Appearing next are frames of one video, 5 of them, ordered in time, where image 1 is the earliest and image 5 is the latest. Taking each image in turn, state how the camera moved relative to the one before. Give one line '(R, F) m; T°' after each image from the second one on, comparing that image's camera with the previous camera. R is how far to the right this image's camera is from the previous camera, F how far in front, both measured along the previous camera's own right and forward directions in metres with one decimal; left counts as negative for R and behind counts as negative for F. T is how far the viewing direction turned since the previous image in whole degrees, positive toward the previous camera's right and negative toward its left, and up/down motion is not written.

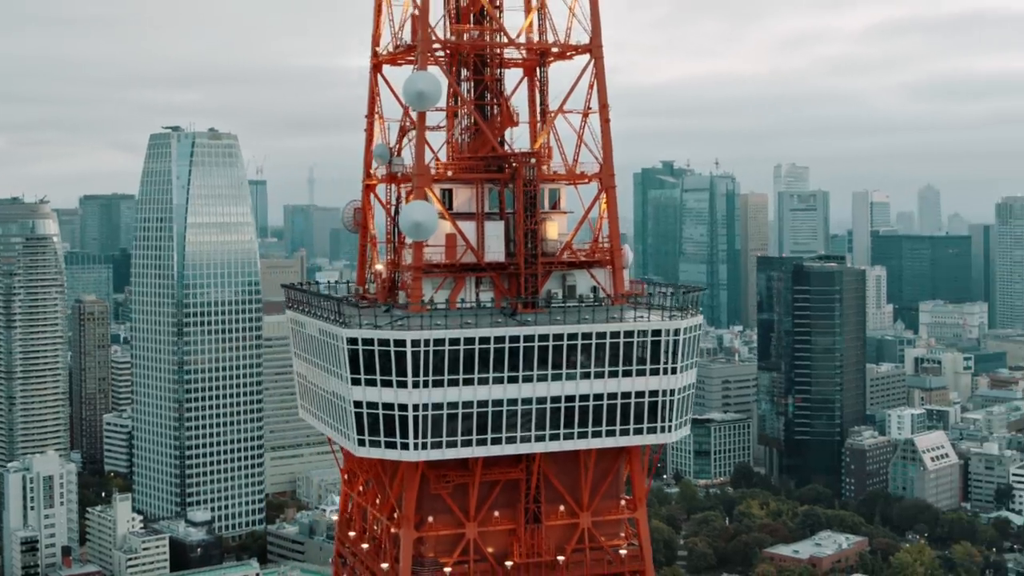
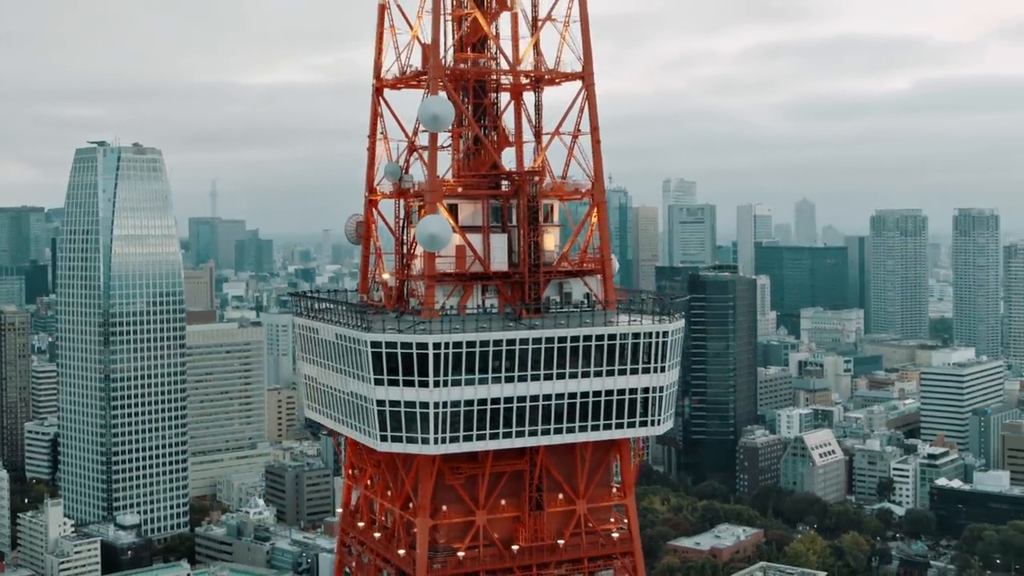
(-3.3, -2.4) m; +7°
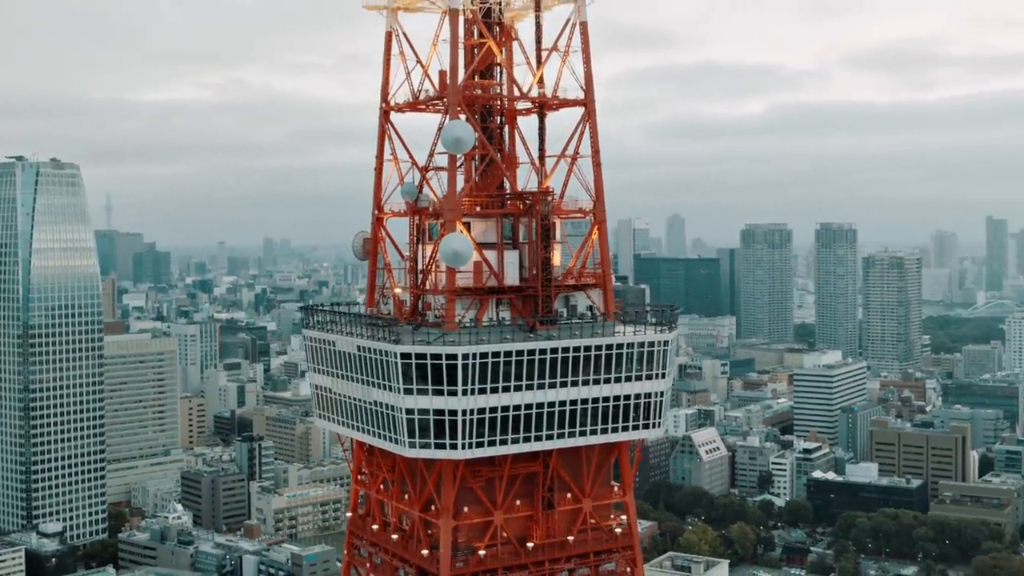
(-4.5, -2.8) m; +8°
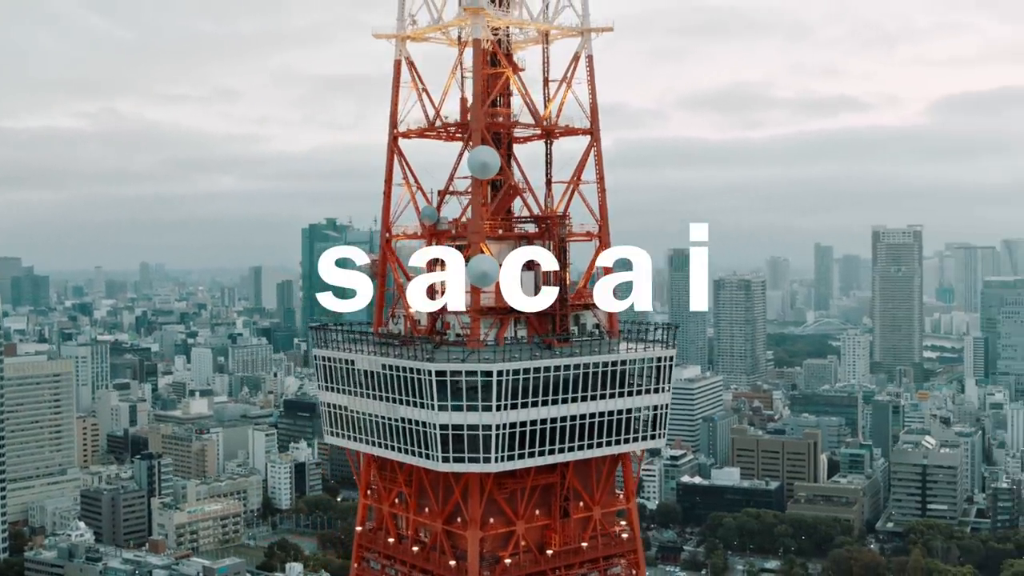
(-6.1, -2.8) m; +10°
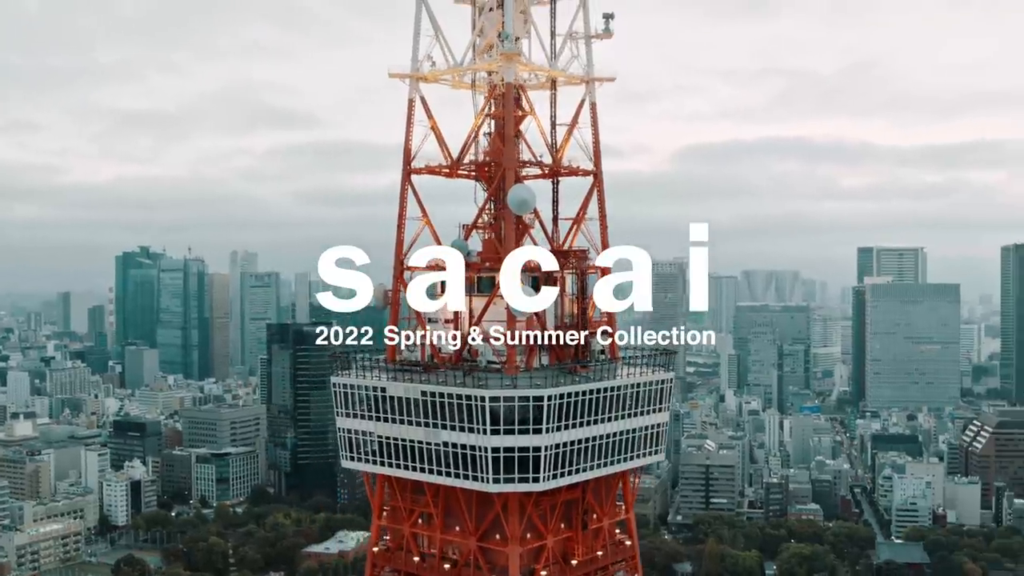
(-10.9, -3.5) m; +15°
